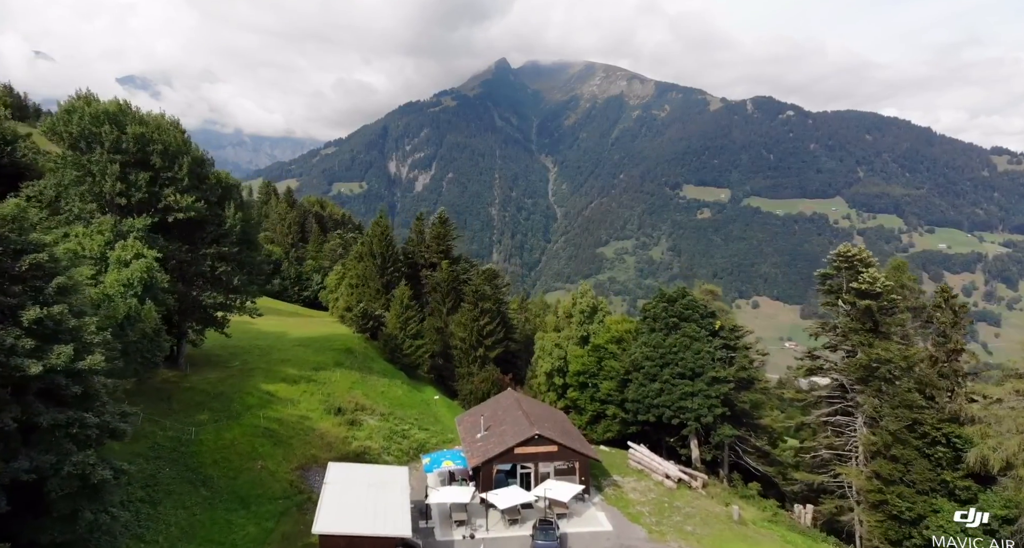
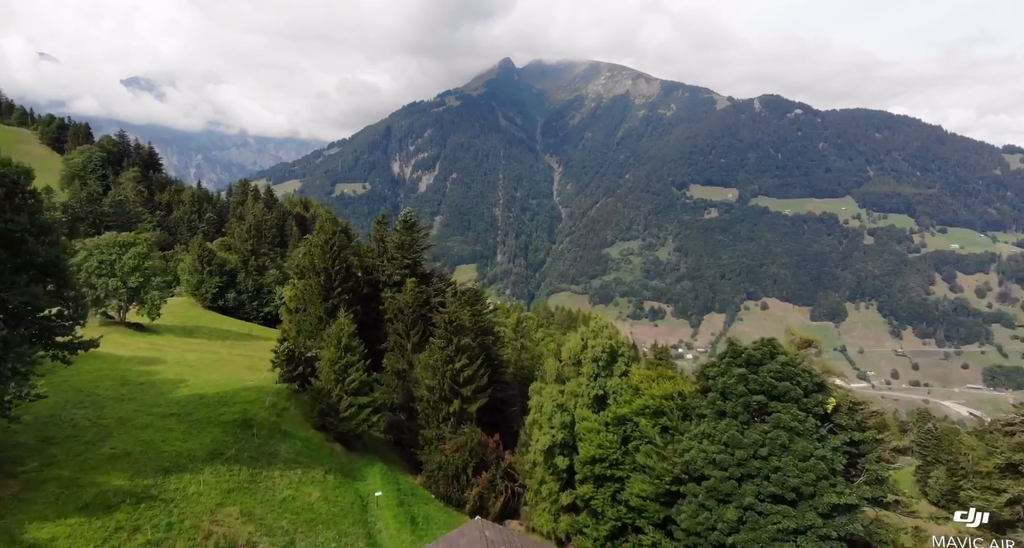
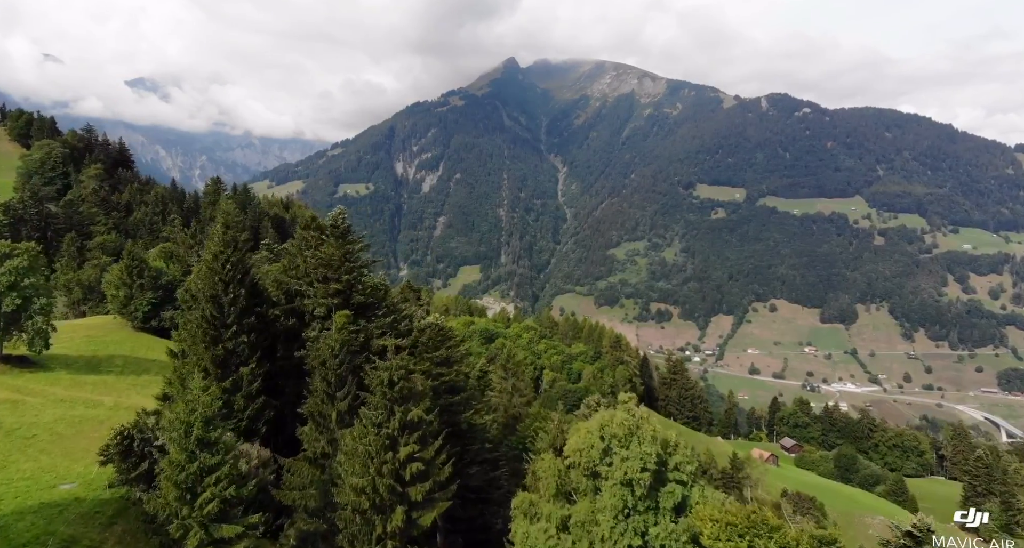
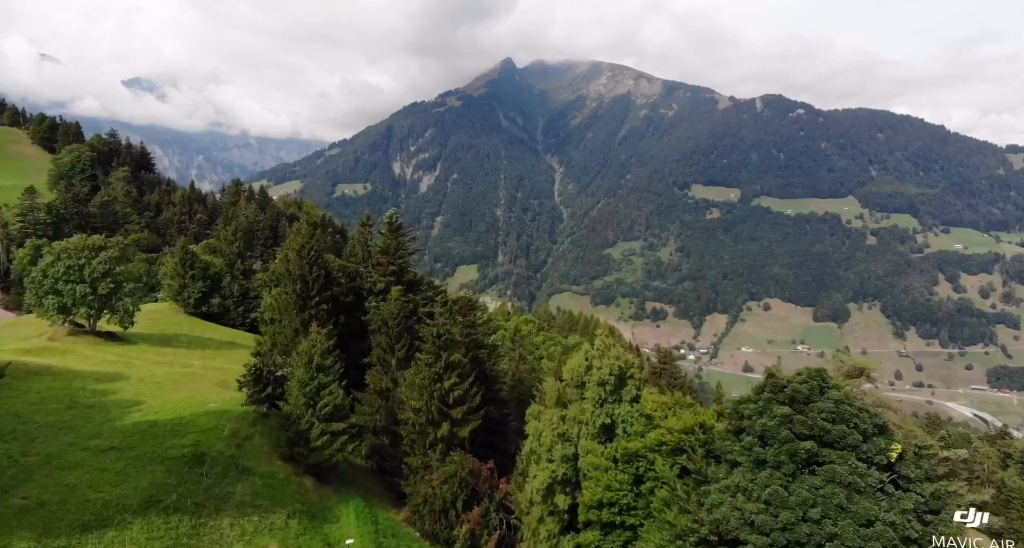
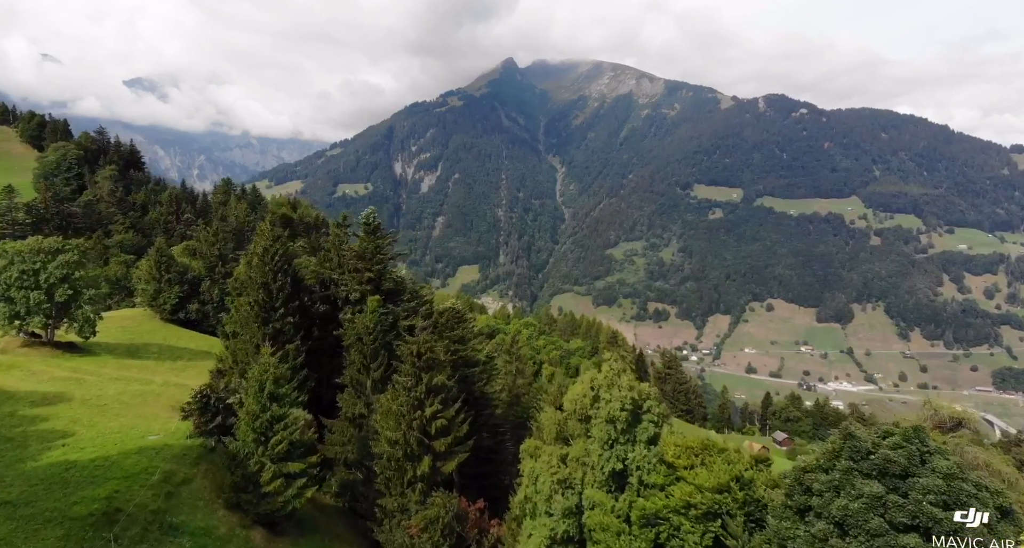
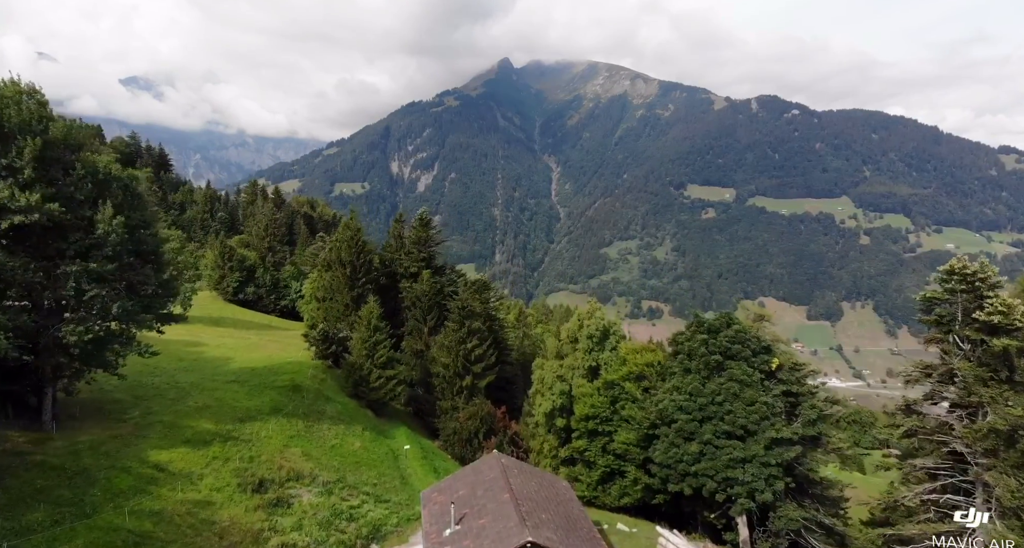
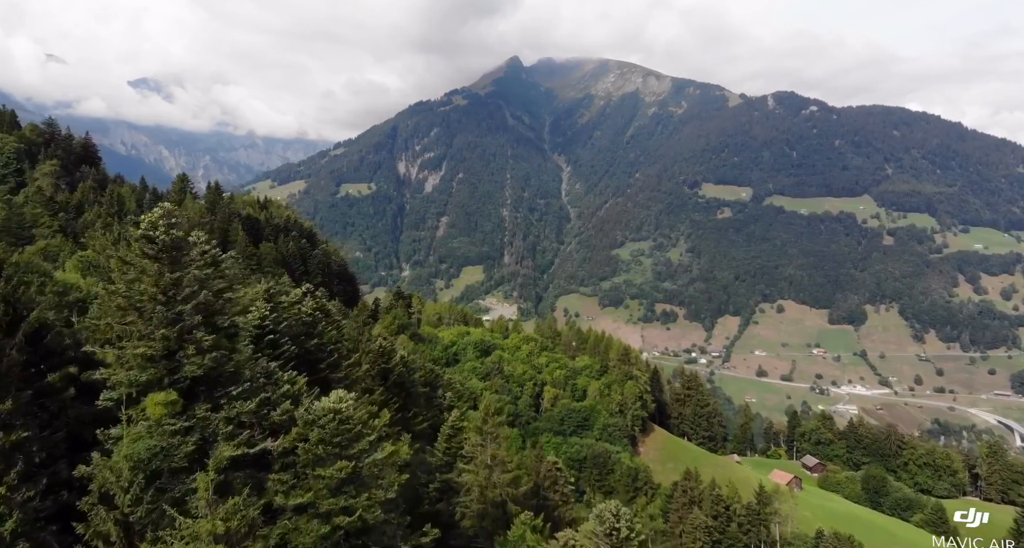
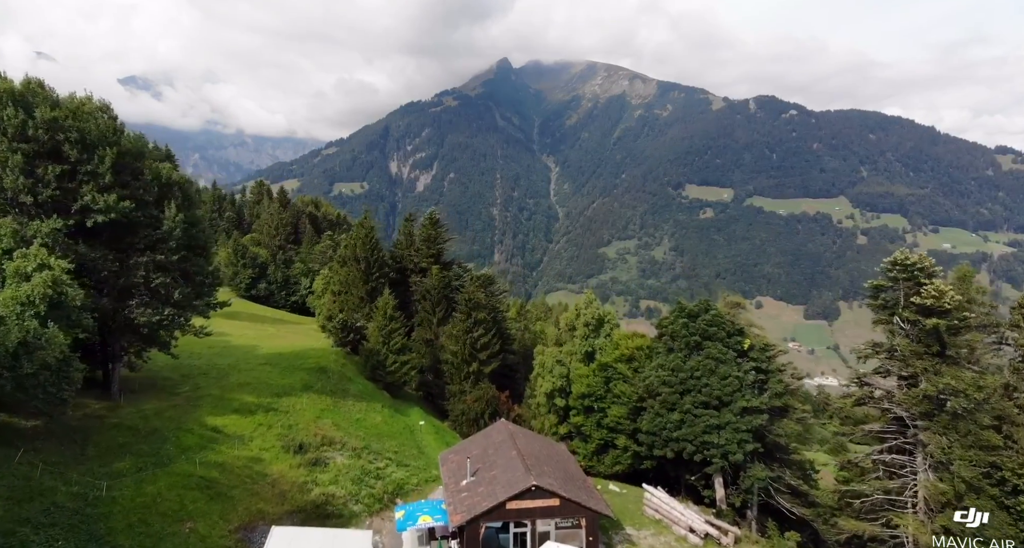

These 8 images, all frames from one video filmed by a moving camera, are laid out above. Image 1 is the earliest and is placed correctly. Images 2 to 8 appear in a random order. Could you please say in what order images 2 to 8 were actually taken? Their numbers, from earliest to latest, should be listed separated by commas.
8, 6, 2, 4, 5, 3, 7
